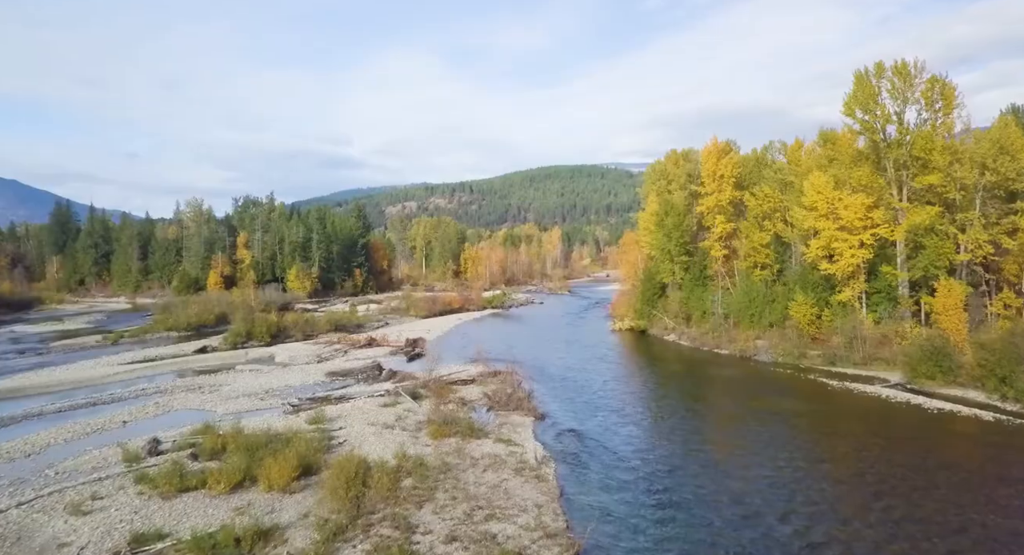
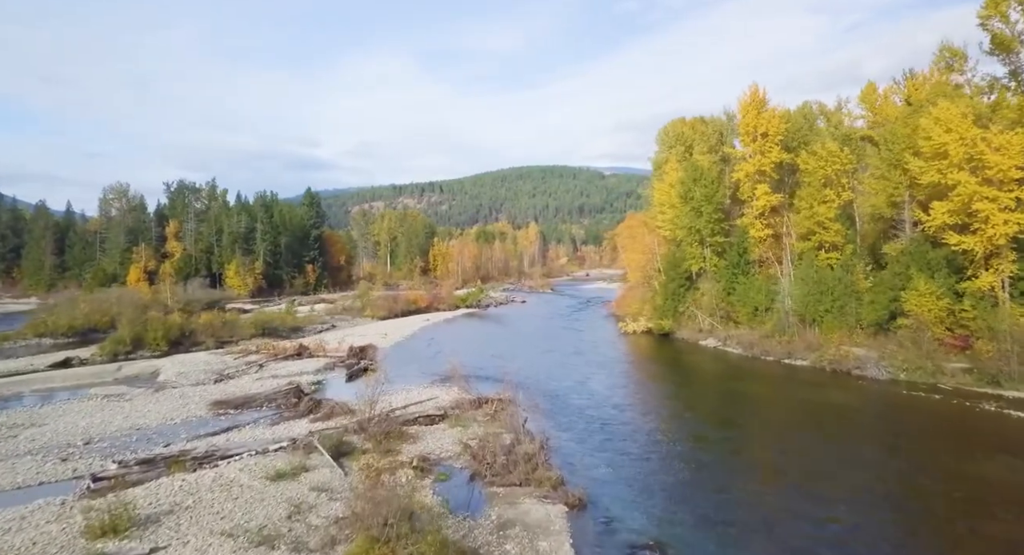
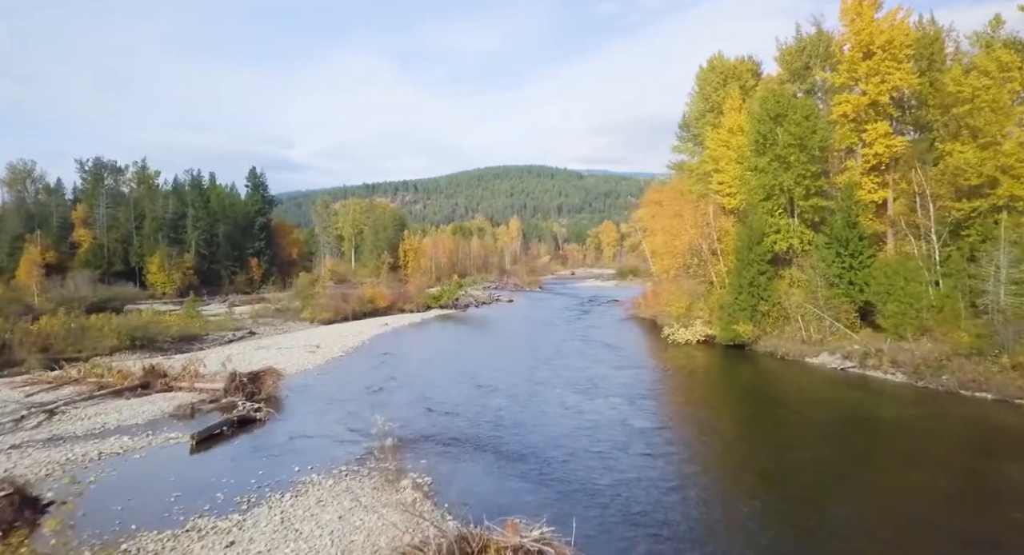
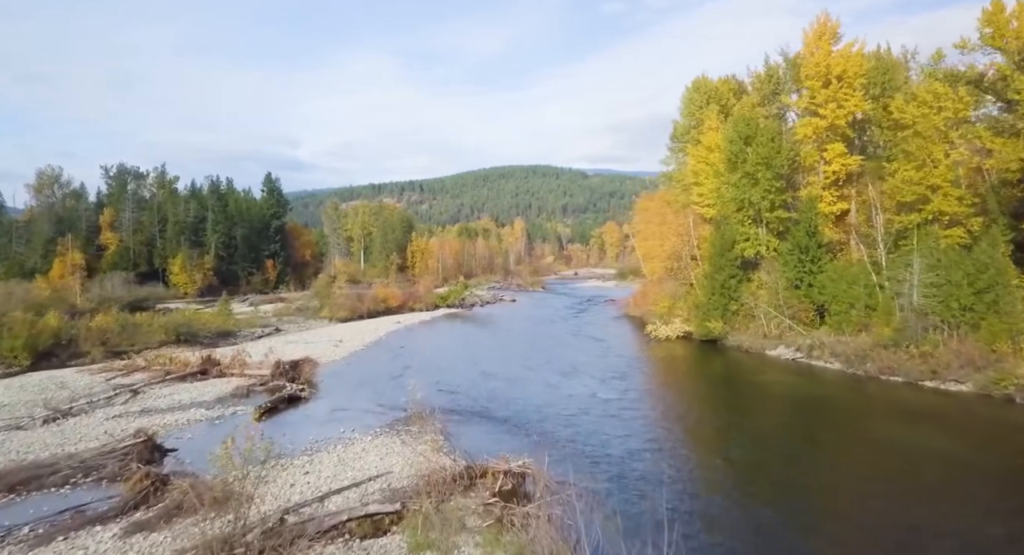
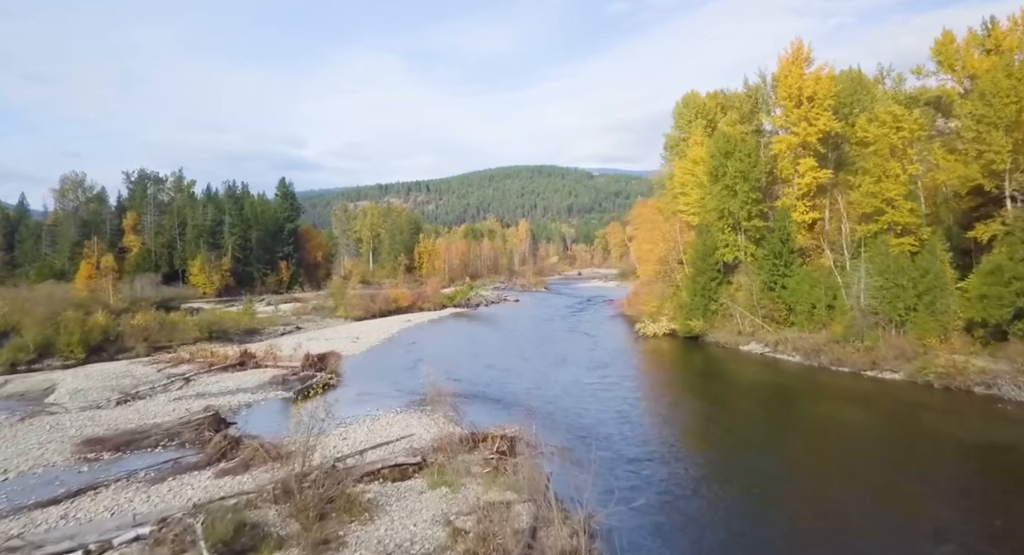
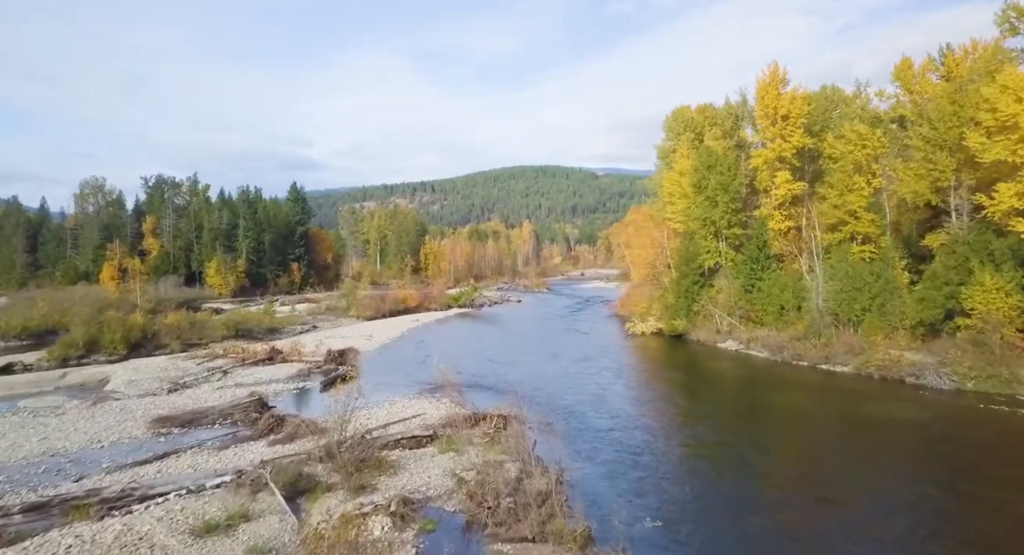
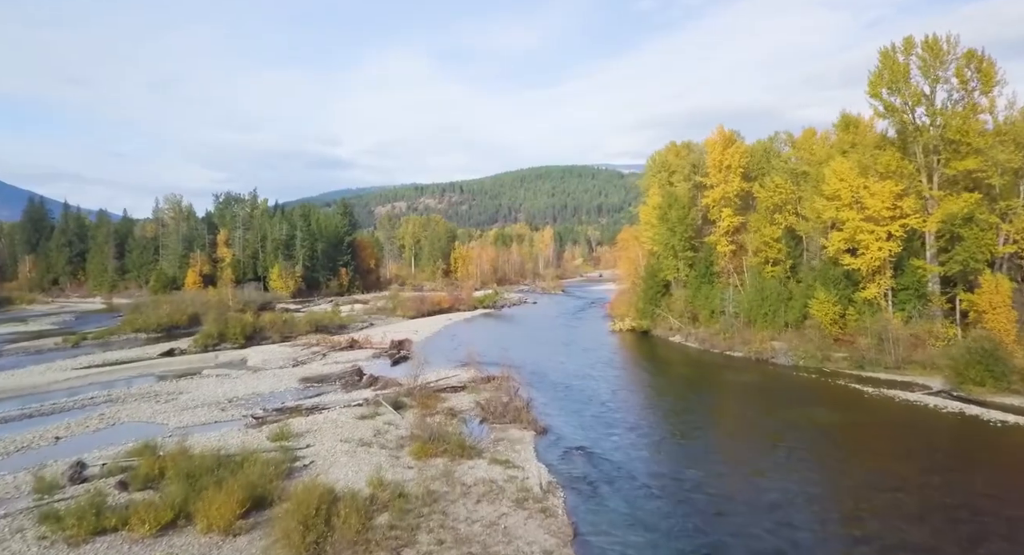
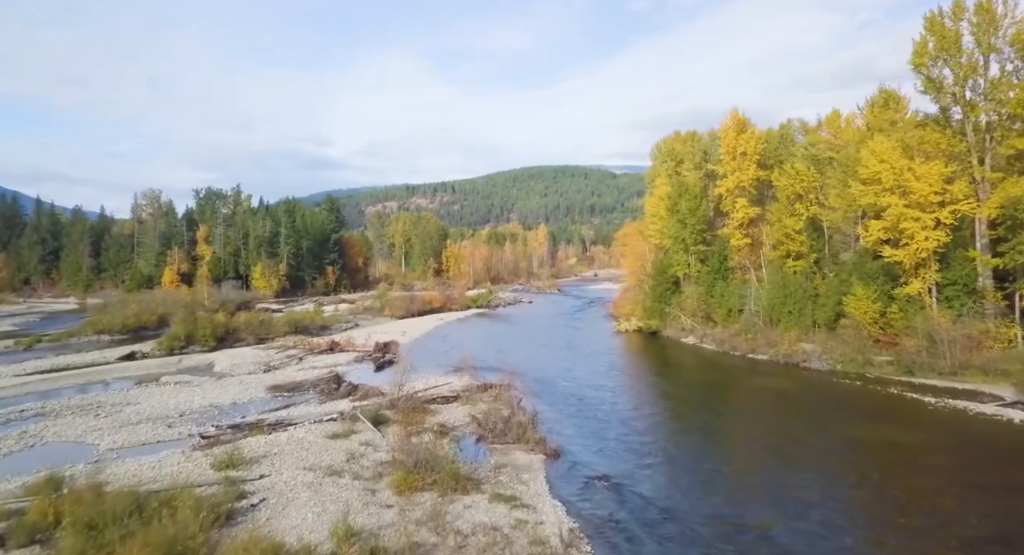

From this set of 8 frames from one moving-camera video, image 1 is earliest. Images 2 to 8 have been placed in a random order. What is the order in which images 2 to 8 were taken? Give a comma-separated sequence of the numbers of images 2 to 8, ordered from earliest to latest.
7, 8, 2, 6, 5, 4, 3
